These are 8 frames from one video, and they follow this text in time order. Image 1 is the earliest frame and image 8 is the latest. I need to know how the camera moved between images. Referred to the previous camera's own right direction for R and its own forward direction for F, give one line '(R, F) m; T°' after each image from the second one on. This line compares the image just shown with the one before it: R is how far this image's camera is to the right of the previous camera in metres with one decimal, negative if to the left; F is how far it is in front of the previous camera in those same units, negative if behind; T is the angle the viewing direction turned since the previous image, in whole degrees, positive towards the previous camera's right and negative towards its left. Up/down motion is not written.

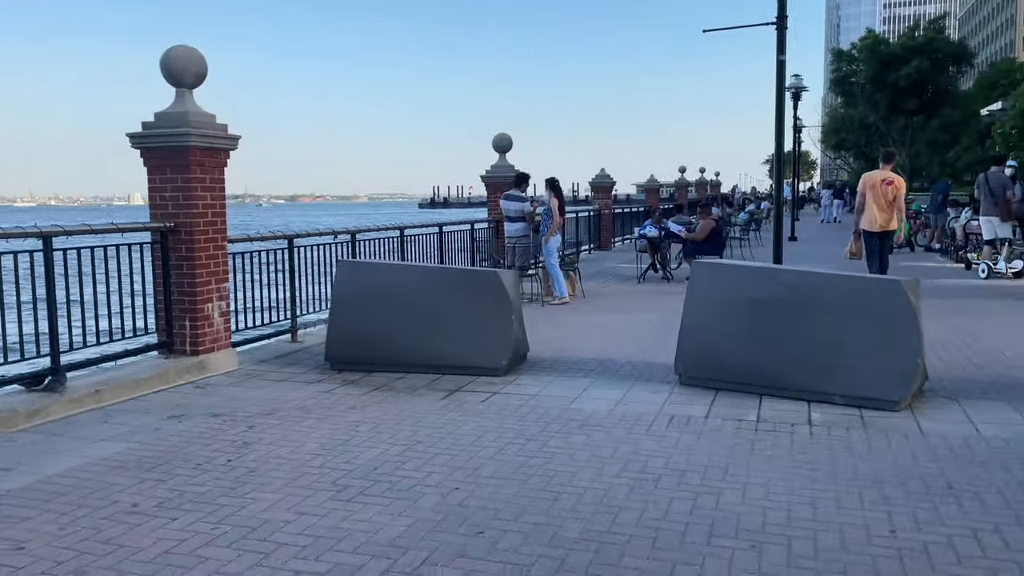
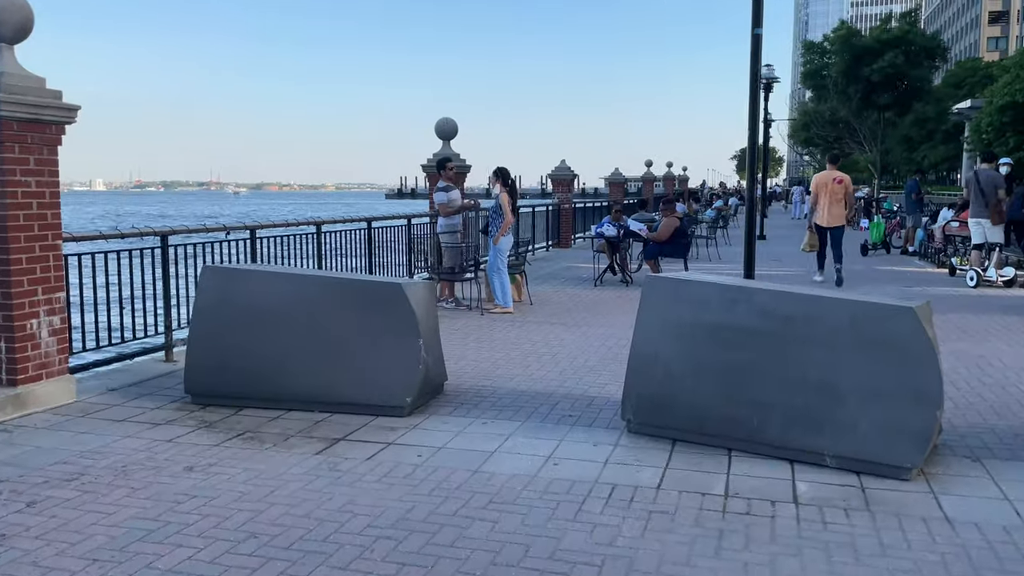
(+0.4, +1.4) m; +2°
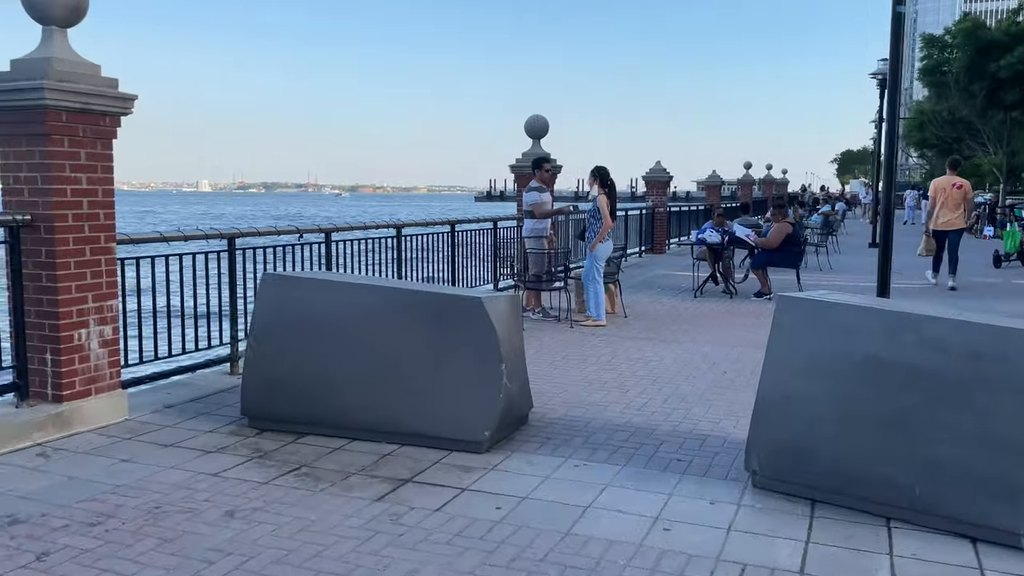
(-0.1, +0.8) m; -6°
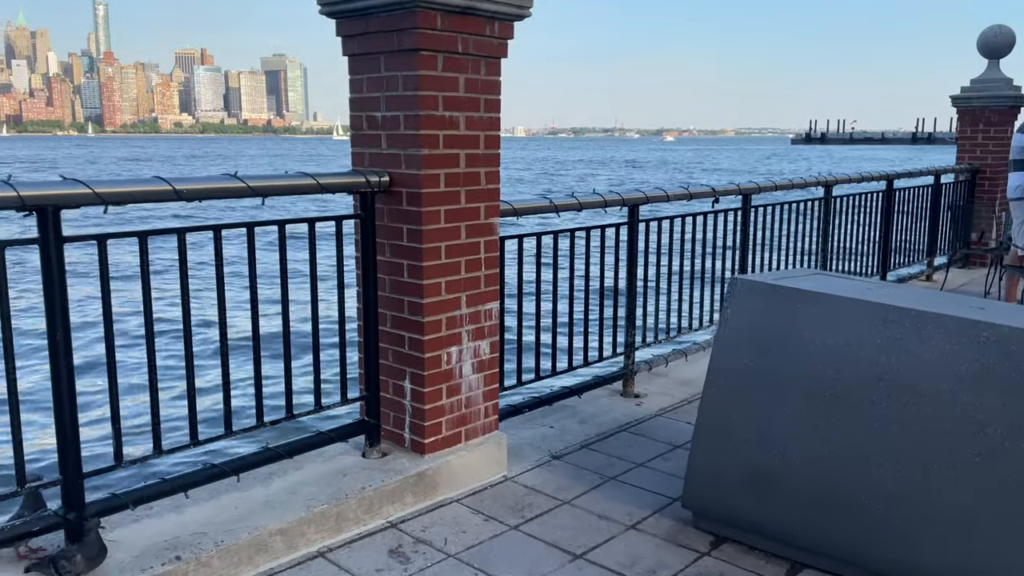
(-0.6, +1.2) m; -16°
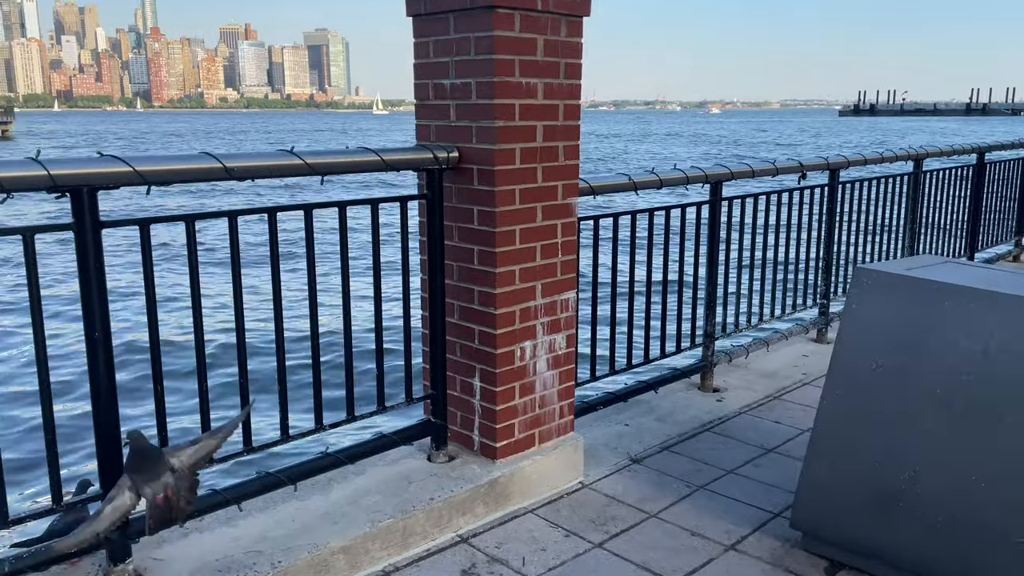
(-0.2, +0.4) m; -3°
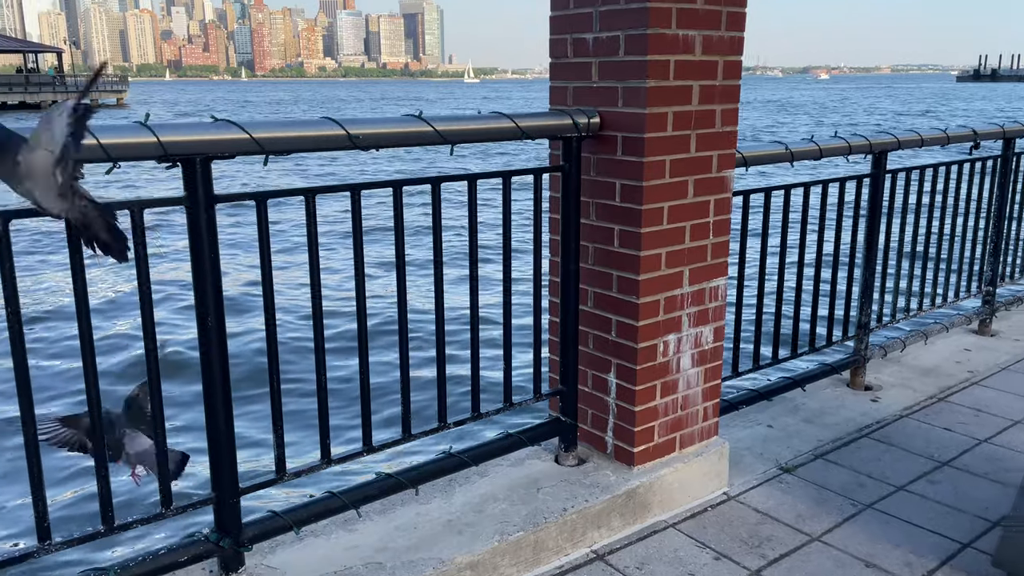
(-0.2, +0.4) m; -6°
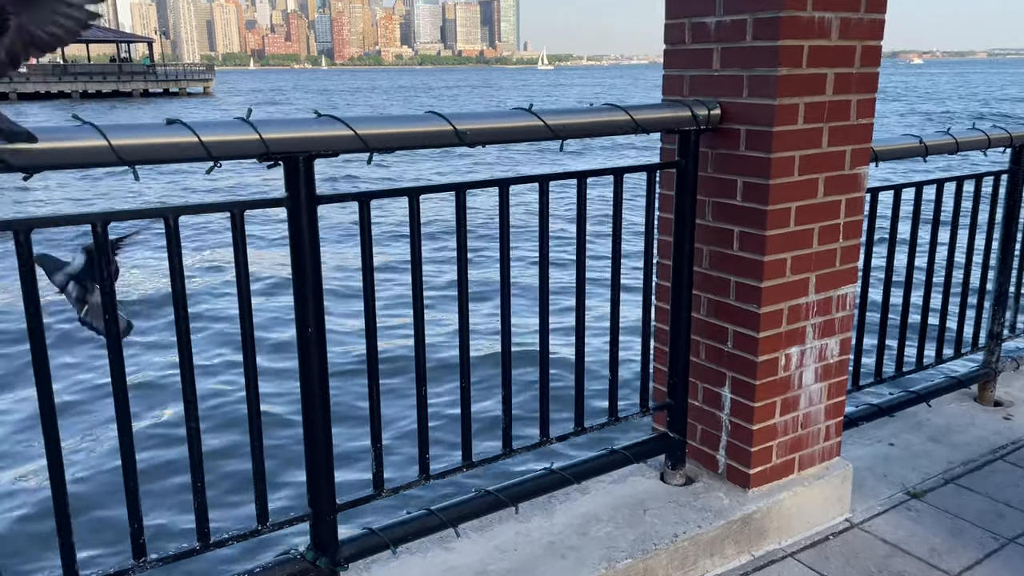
(-0.1, +0.2) m; -5°
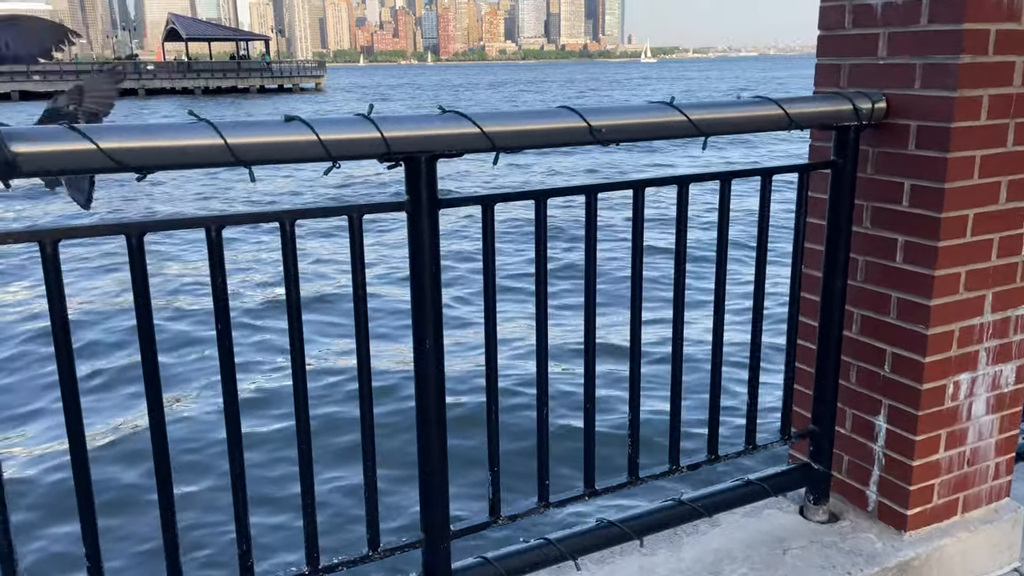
(-0.1, +0.2) m; -7°
